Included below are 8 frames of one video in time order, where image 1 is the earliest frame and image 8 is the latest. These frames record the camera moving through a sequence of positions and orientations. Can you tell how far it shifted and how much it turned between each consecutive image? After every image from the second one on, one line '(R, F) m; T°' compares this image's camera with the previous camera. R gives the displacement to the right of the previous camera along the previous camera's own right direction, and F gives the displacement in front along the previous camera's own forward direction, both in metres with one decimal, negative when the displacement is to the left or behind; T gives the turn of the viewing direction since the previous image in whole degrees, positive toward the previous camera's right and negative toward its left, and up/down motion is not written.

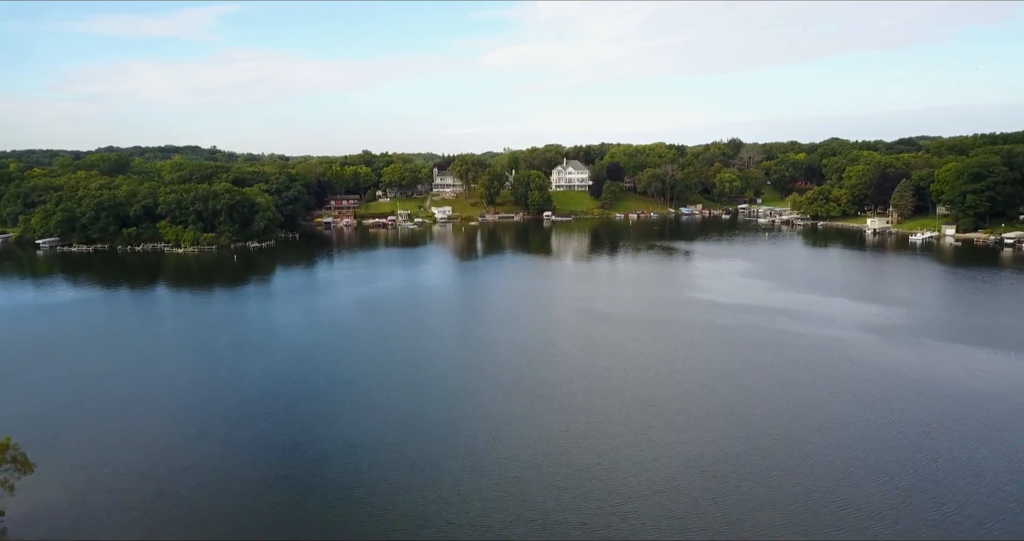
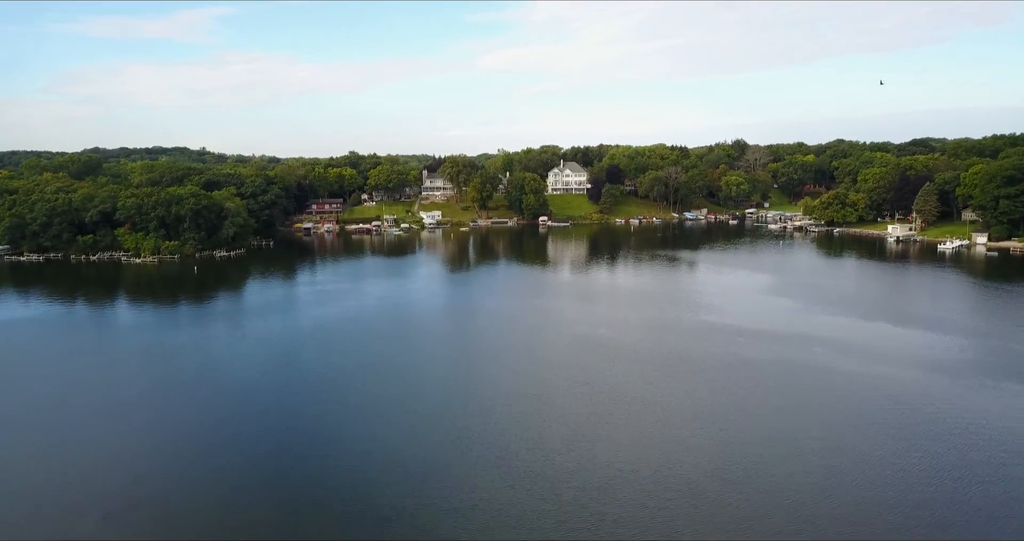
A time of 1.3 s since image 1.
(+0.5, +4.5) m; 0°
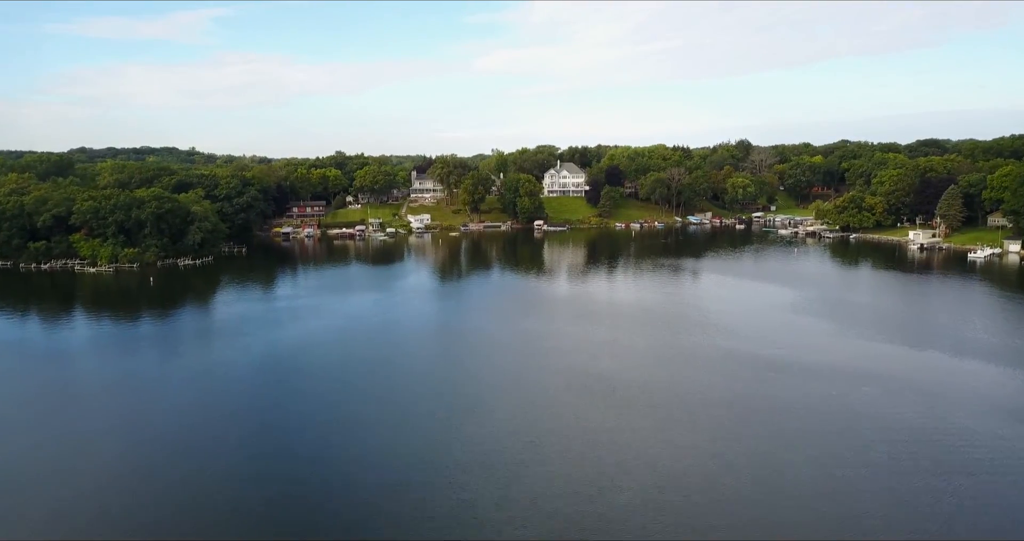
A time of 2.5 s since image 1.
(+0.4, +4.1) m; 0°
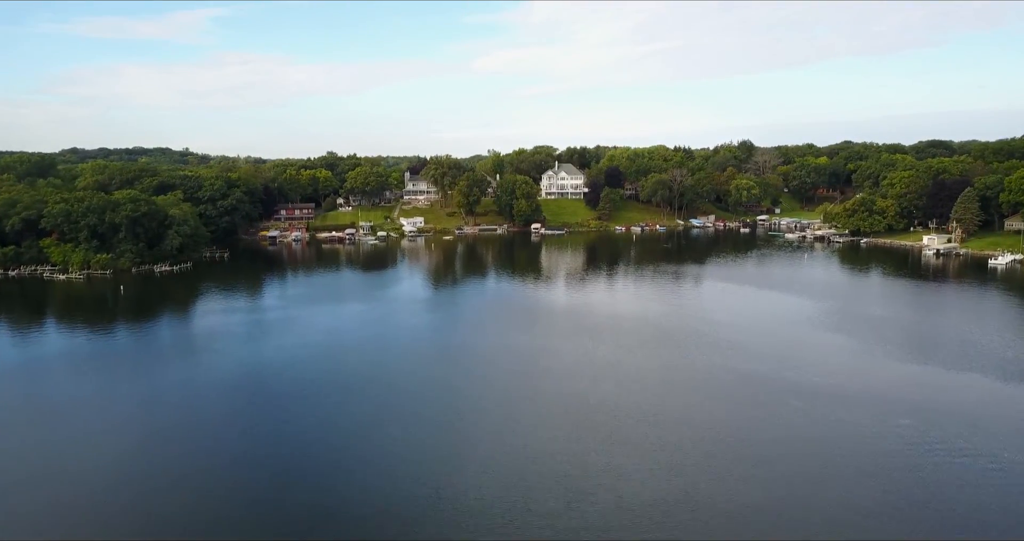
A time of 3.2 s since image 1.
(+0.2, +2.4) m; 0°
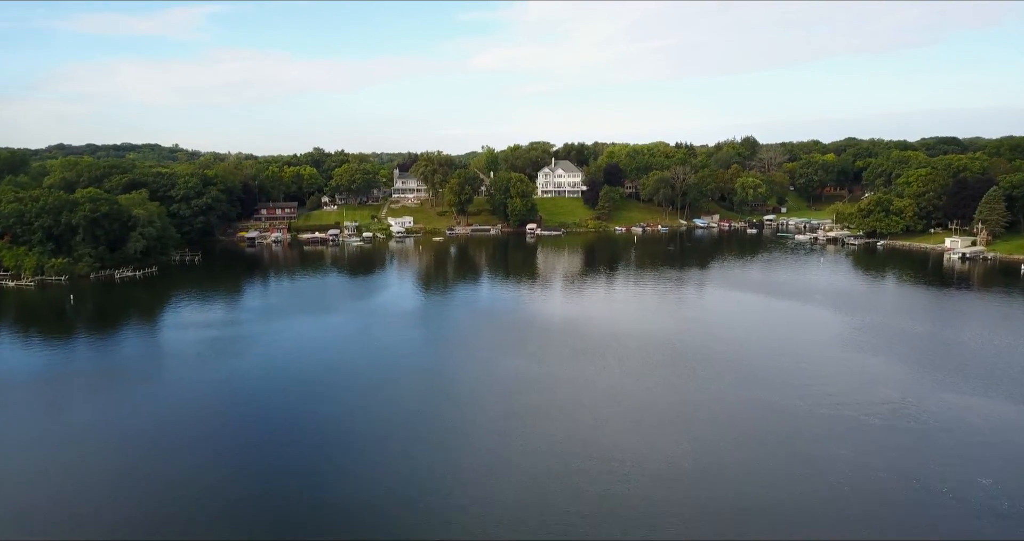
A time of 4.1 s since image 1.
(+0.3, +3.4) m; 0°
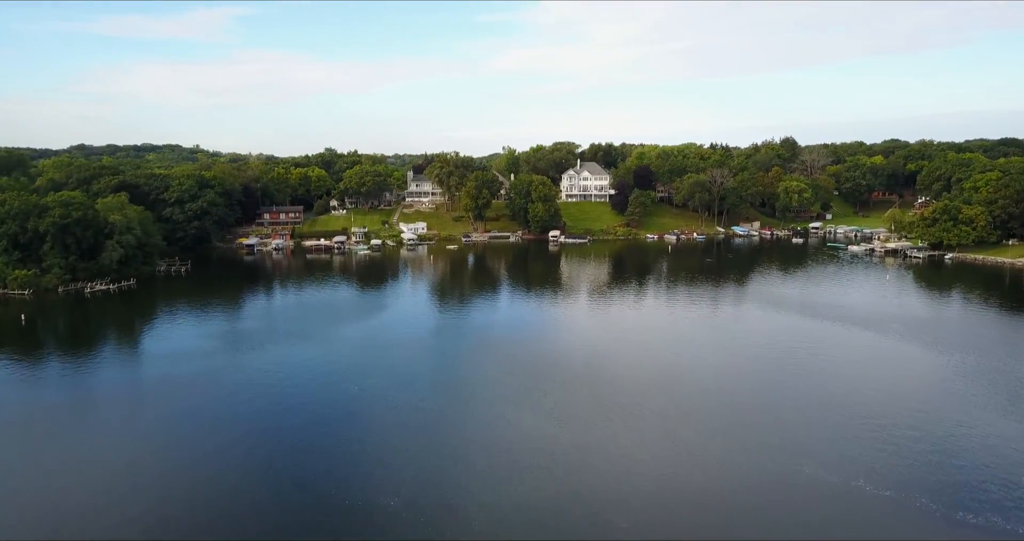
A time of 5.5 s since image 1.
(0.0, +4.8) m; -2°
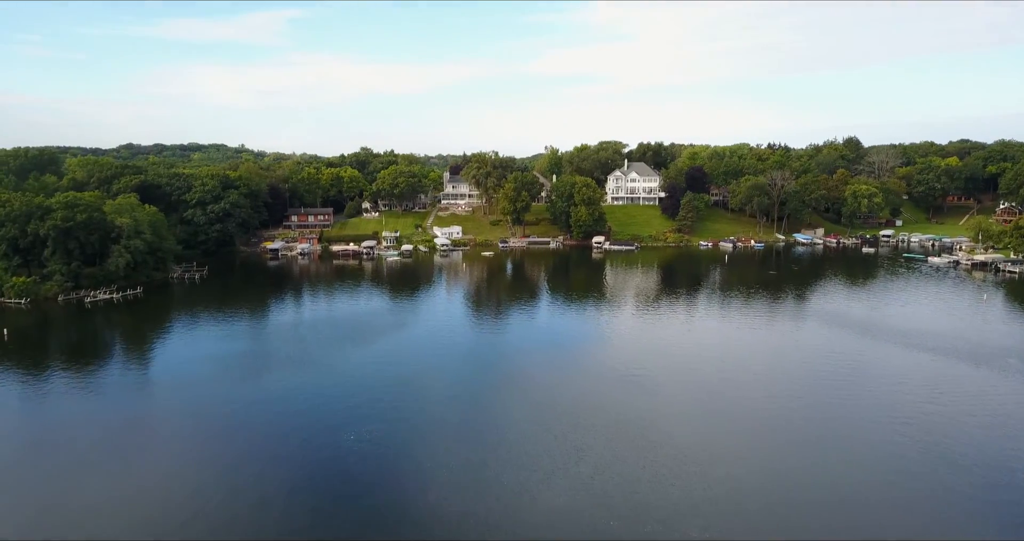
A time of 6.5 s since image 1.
(-0.2, +3.7) m; -4°
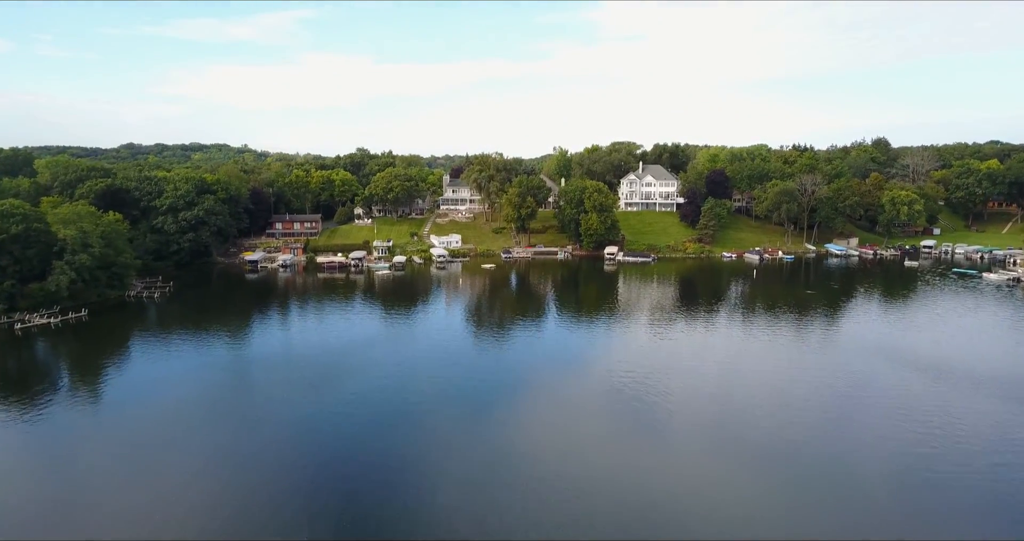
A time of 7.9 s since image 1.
(+0.3, +4.5) m; -1°
